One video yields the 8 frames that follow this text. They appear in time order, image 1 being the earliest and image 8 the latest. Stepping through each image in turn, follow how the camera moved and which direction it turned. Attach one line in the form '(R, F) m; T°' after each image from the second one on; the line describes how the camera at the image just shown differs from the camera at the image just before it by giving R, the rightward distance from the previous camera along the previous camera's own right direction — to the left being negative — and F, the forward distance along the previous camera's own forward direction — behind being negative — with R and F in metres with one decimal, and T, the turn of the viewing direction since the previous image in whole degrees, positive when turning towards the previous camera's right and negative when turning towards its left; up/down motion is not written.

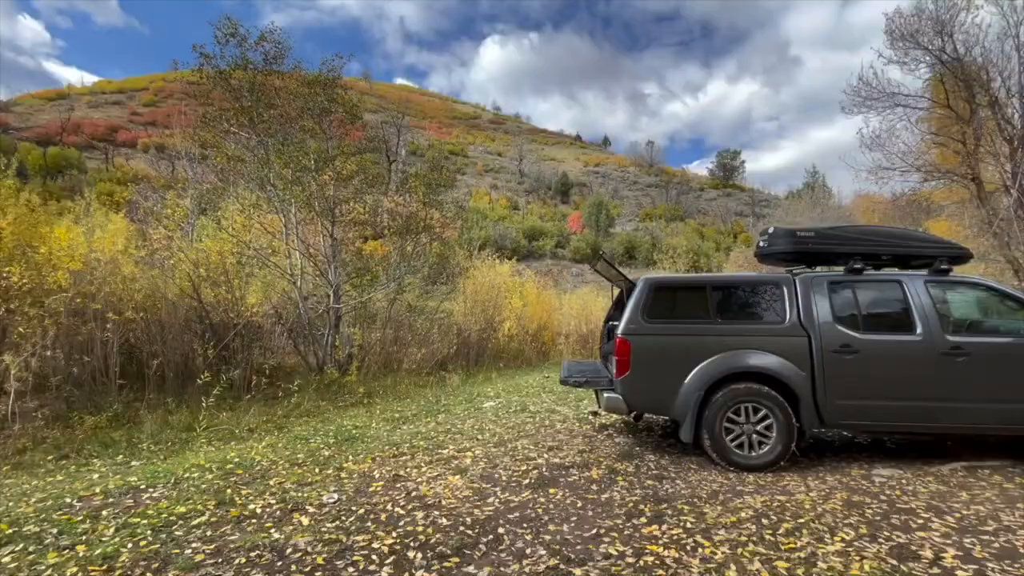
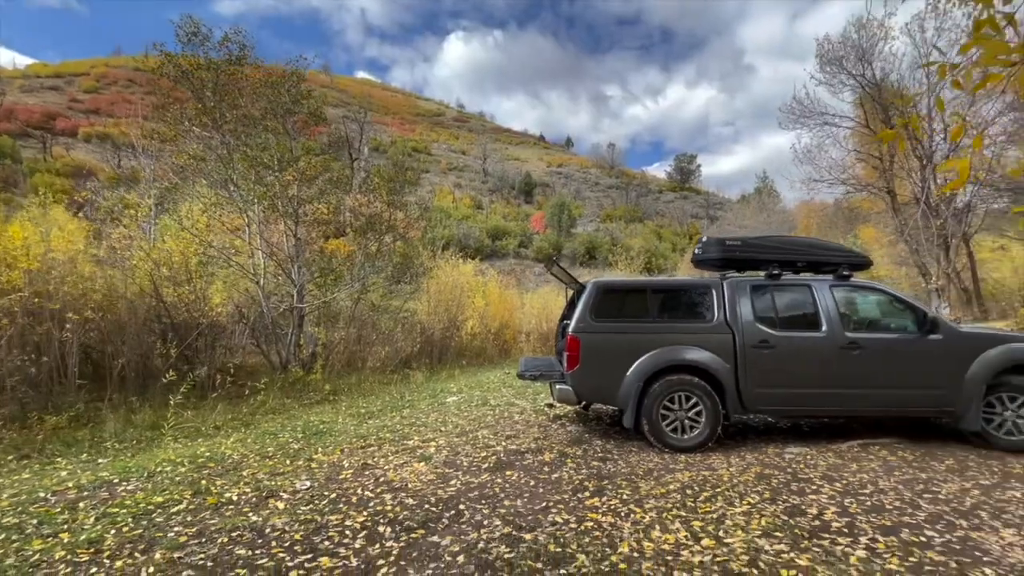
(0.0, -0.5) m; +4°
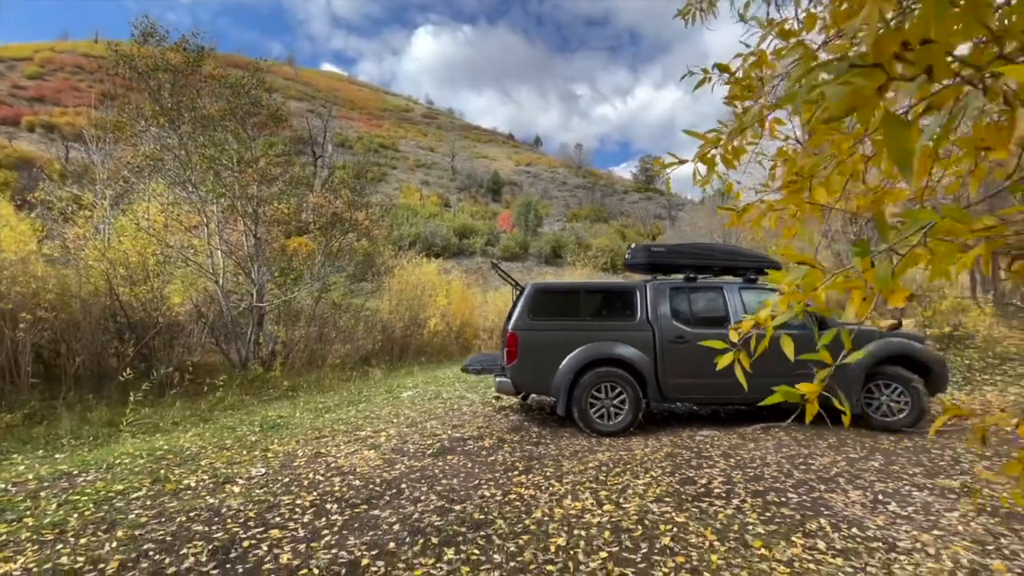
(+0.3, -0.5) m; +4°
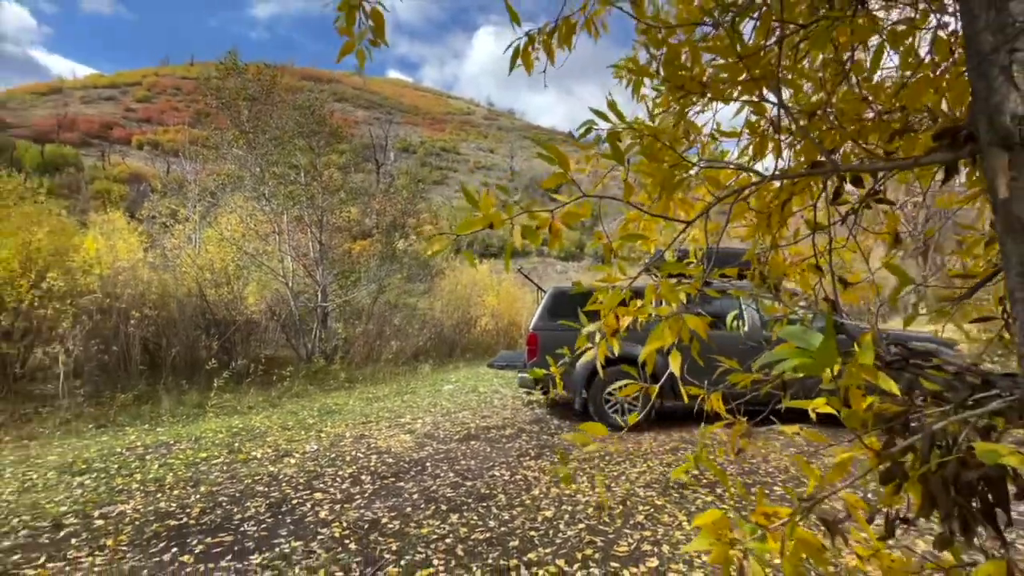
(+0.5, -0.5) m; -7°
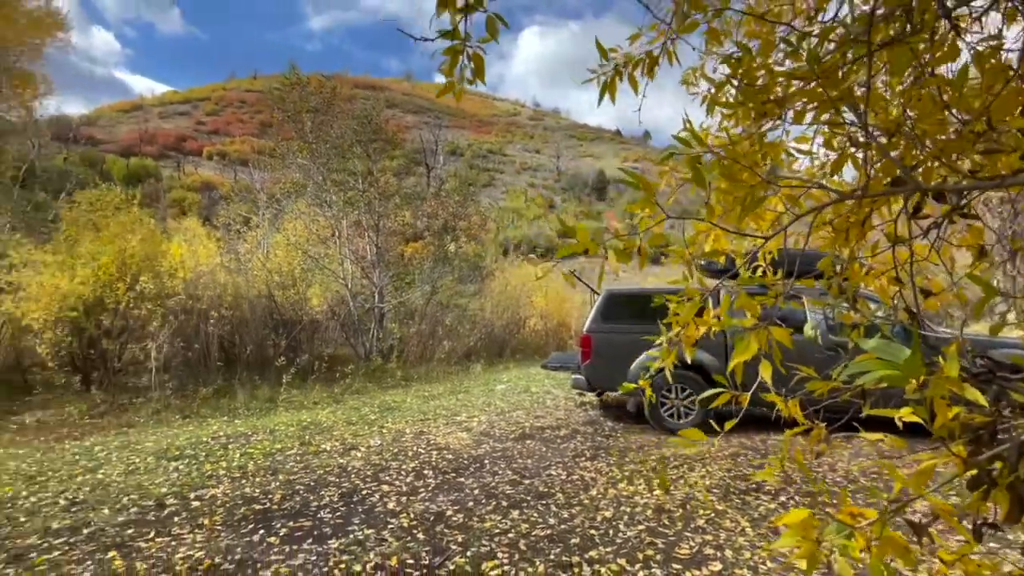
(-0.1, -0.1) m; -6°
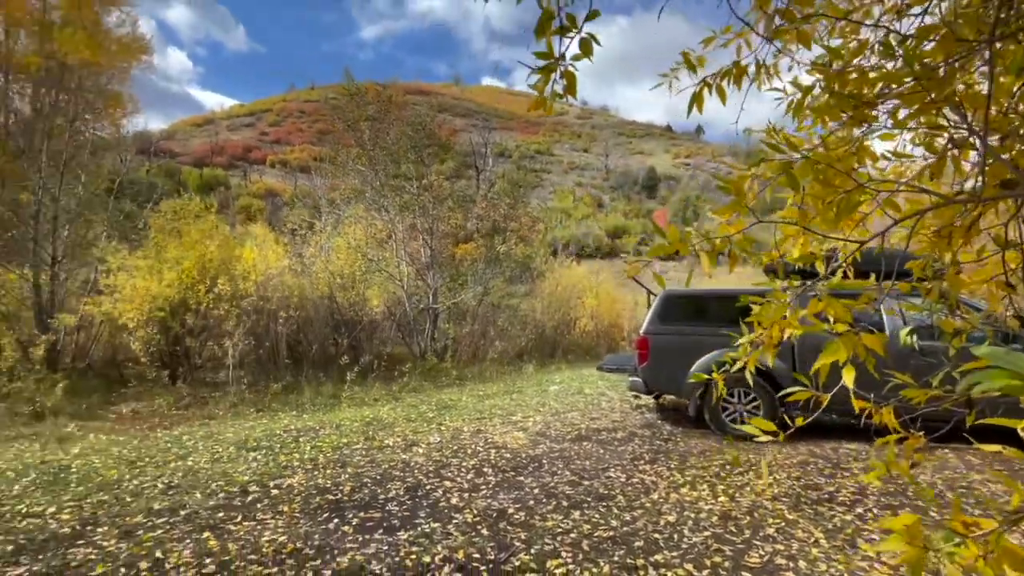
(-0.1, -0.1) m; -6°
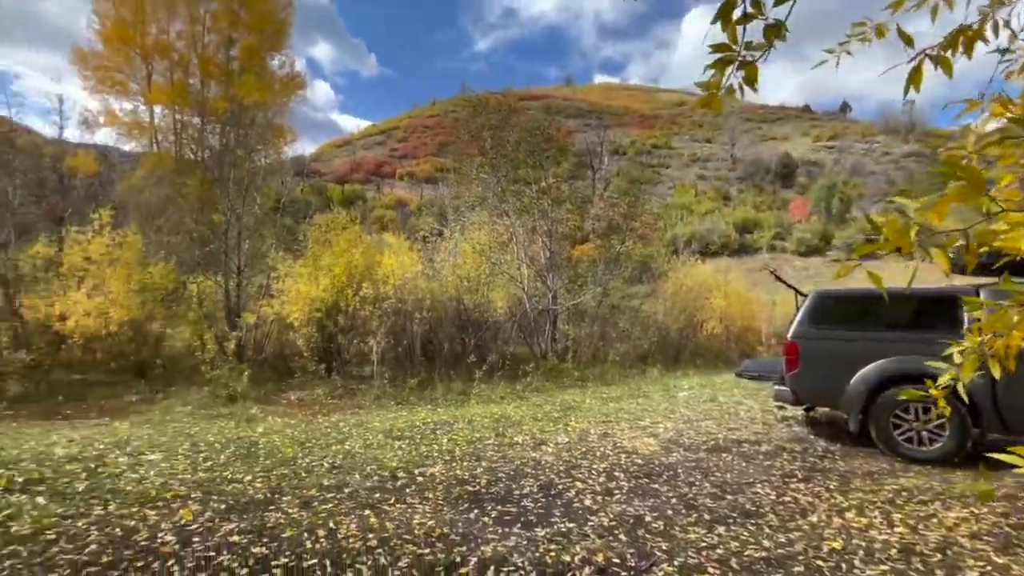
(-0.2, 0.0) m; -14°
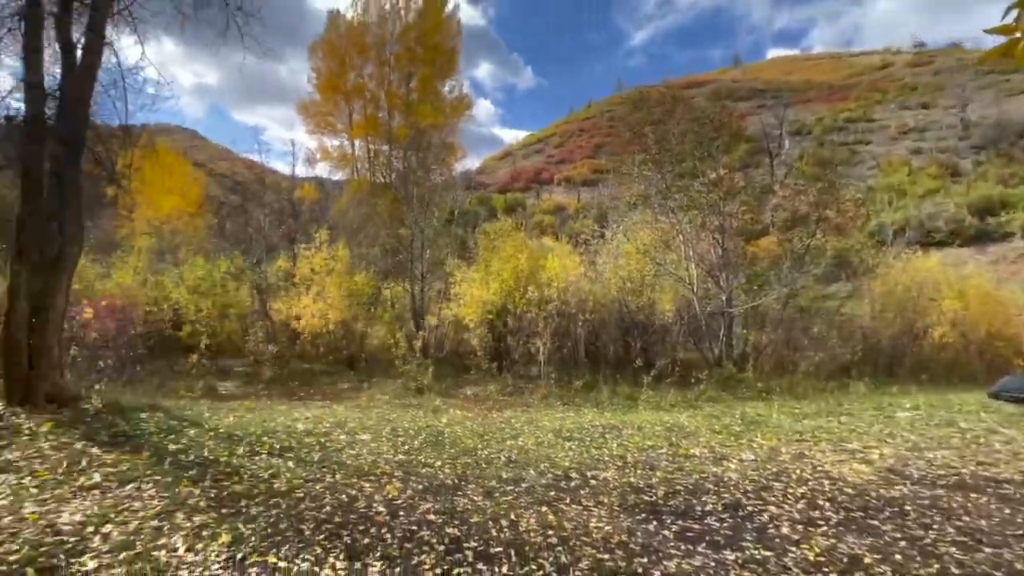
(-0.1, 0.0) m; -19°
